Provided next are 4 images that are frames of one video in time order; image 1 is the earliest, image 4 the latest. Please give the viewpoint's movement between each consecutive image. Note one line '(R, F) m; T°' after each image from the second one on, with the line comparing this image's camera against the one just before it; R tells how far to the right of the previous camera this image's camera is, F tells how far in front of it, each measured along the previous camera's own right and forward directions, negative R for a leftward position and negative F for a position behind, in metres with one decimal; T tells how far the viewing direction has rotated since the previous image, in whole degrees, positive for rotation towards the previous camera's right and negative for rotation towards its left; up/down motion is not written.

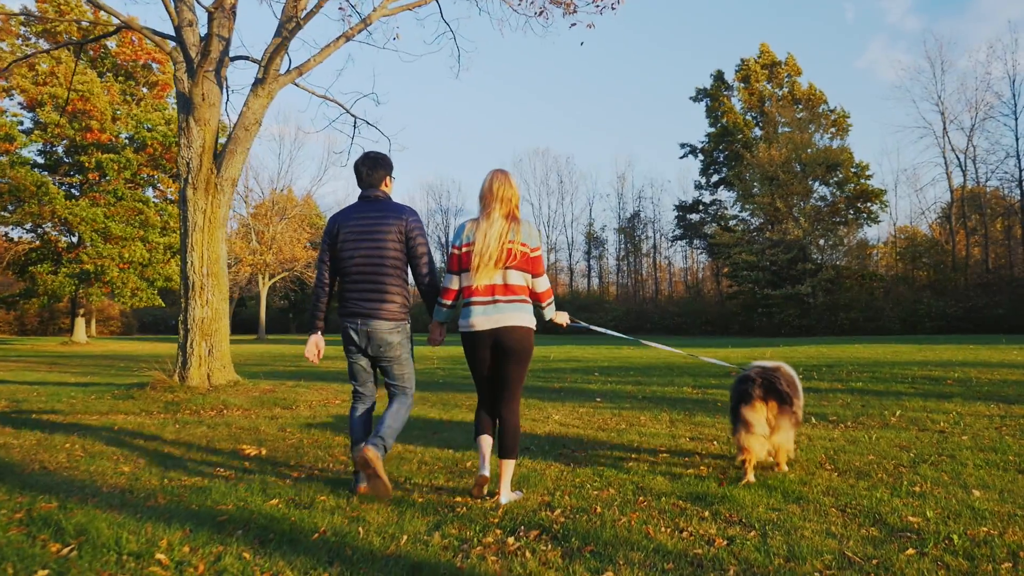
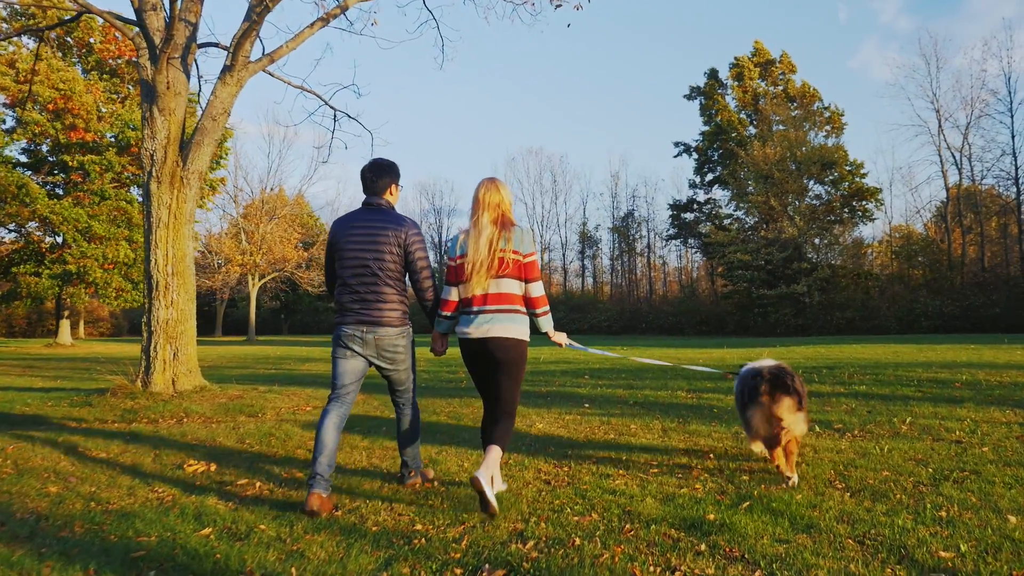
(+0.2, +0.5) m; 0°
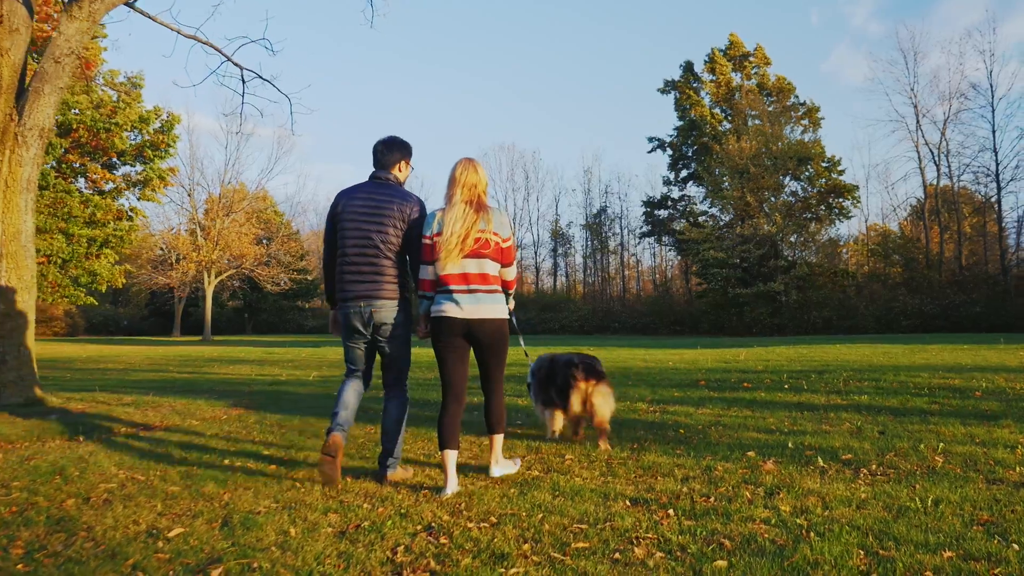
(+0.6, +1.8) m; +2°
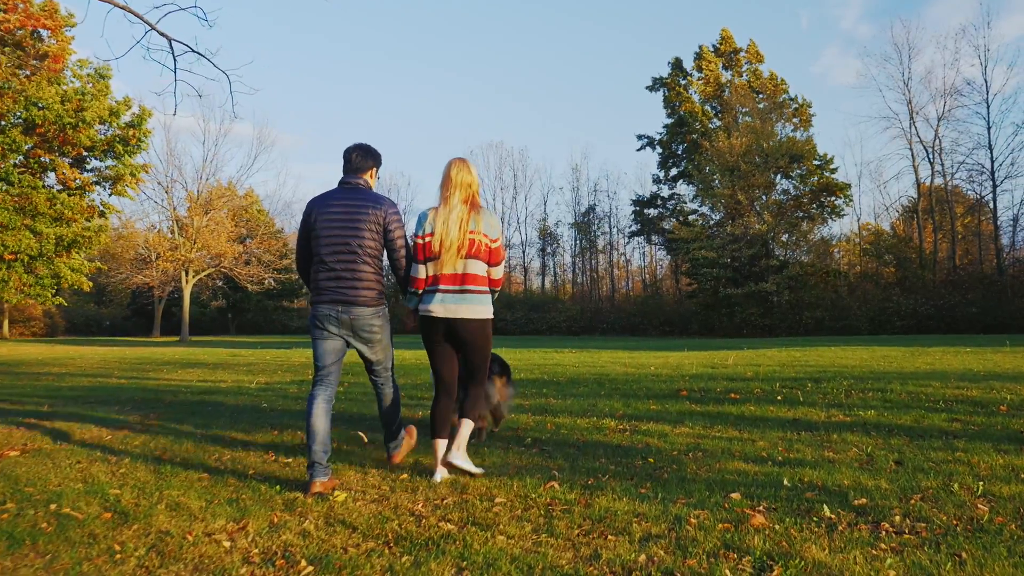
(+0.4, +1.1) m; +1°
